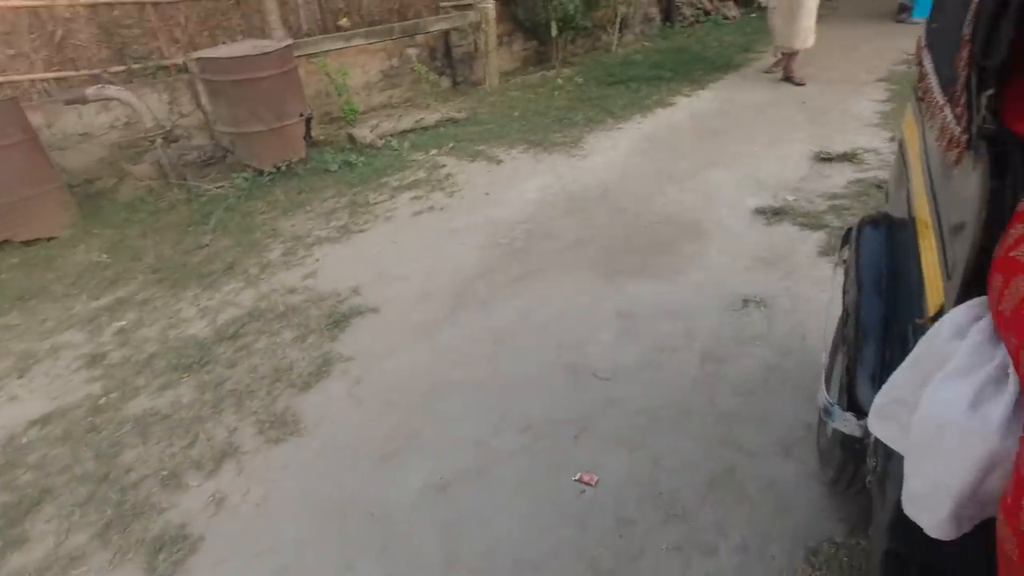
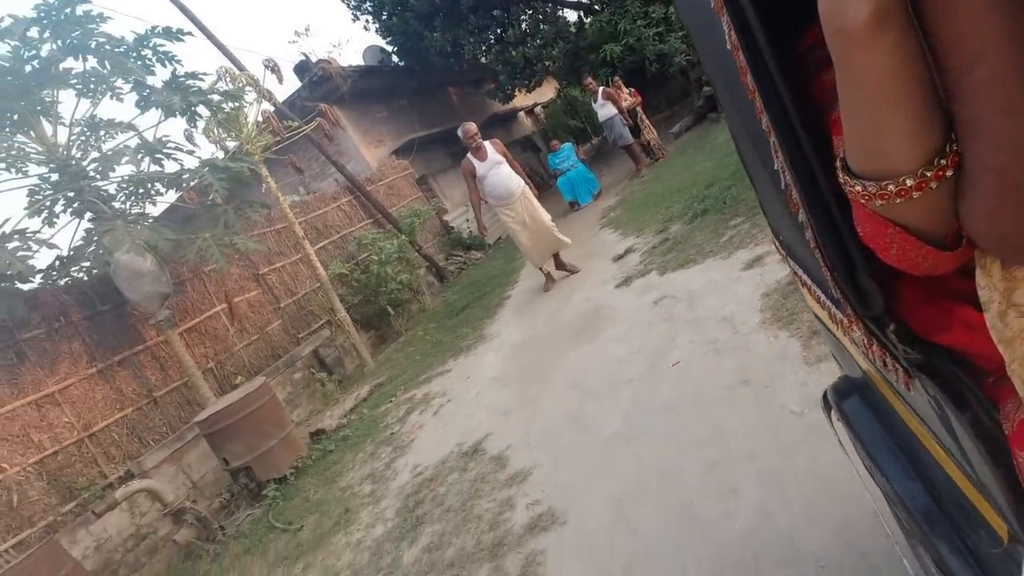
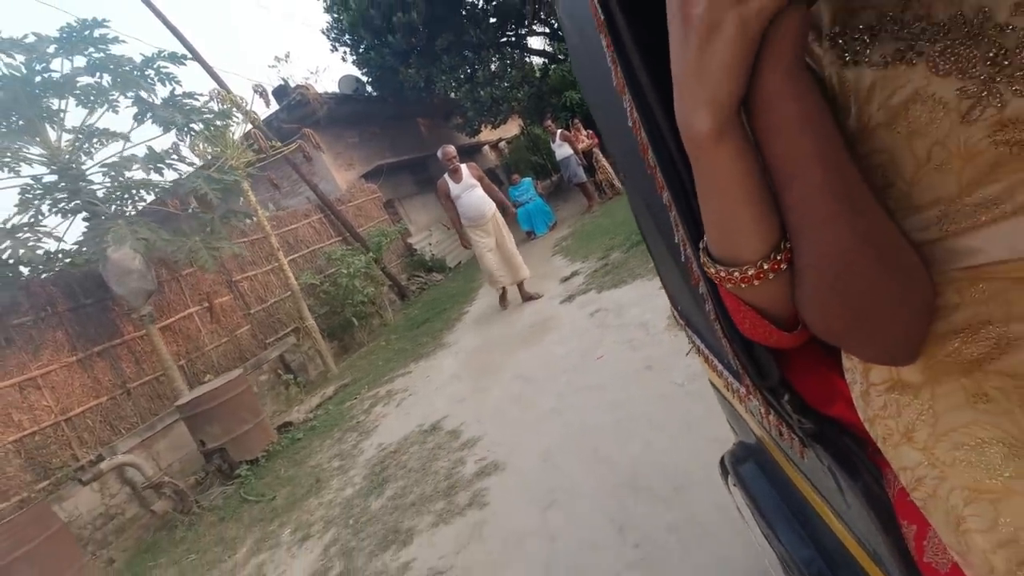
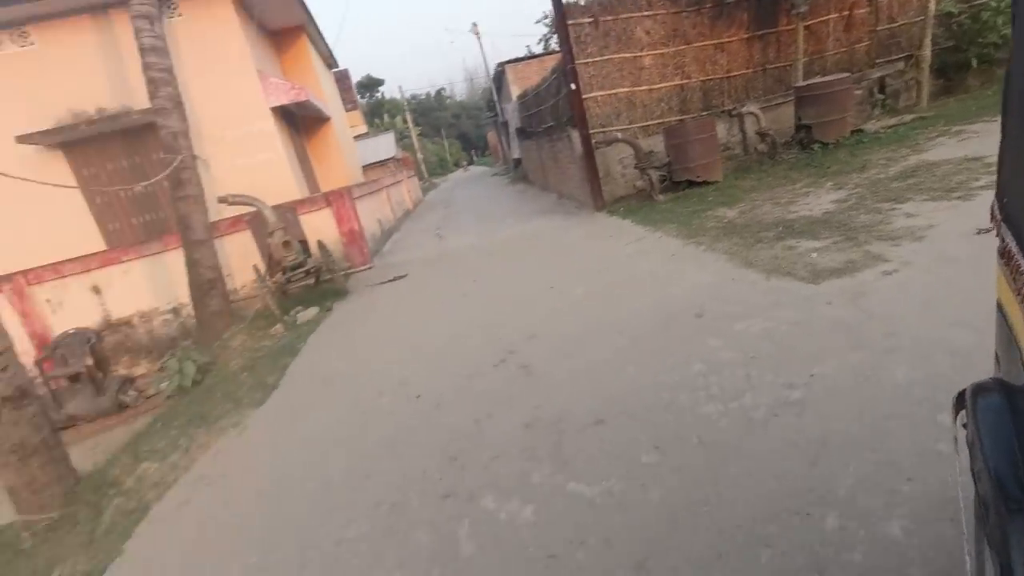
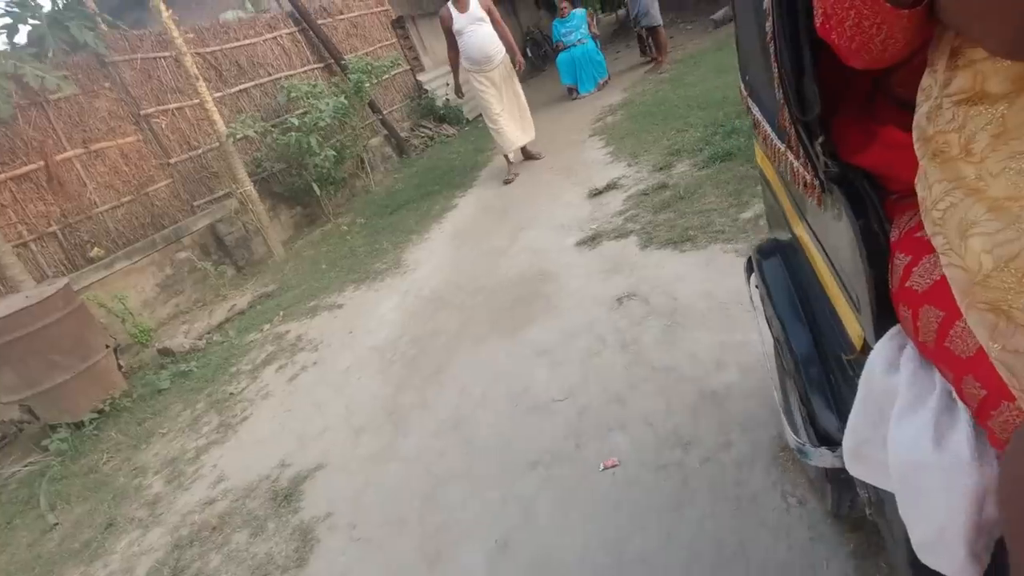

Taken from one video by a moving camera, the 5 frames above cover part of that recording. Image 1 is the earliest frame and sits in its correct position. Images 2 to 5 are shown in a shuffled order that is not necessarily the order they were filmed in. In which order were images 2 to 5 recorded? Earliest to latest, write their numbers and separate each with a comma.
5, 2, 3, 4
